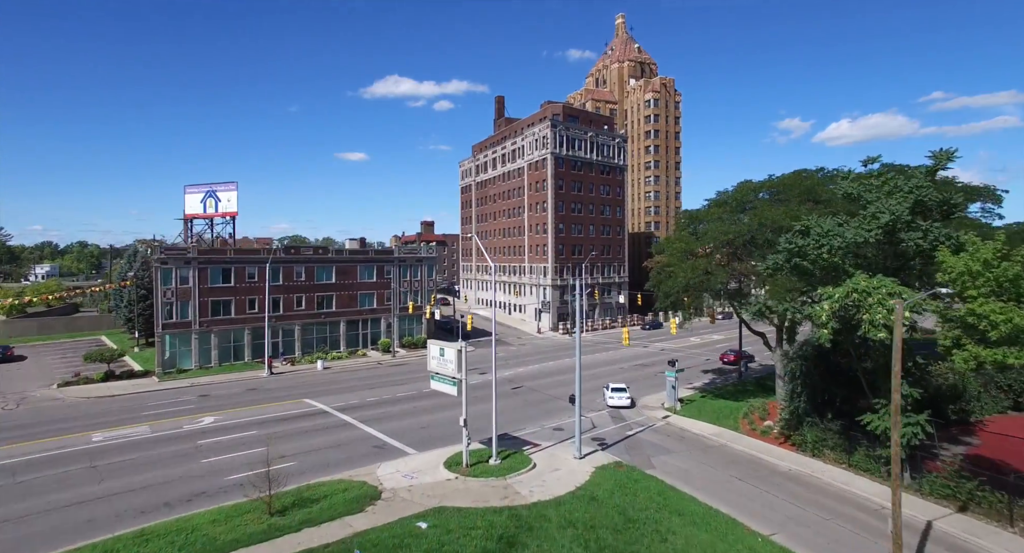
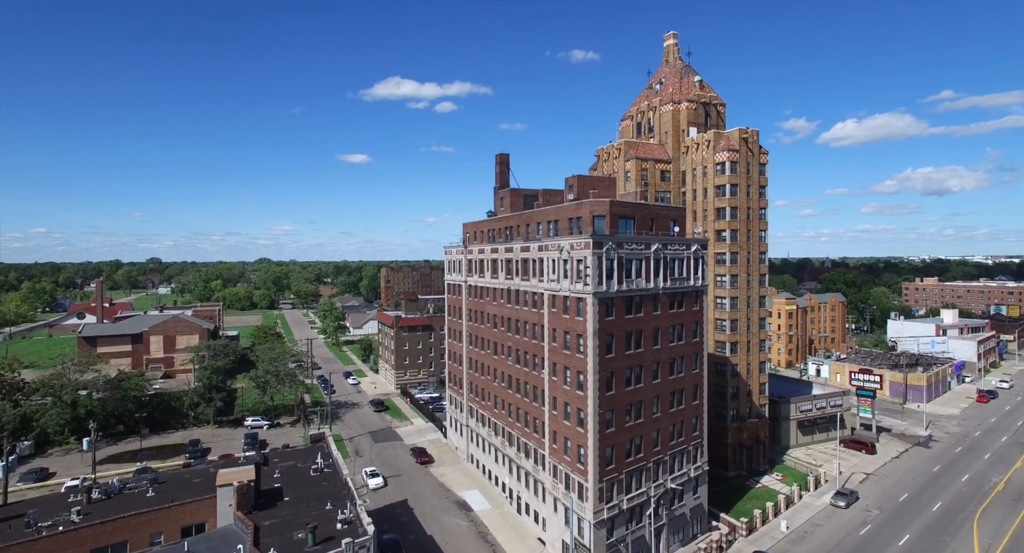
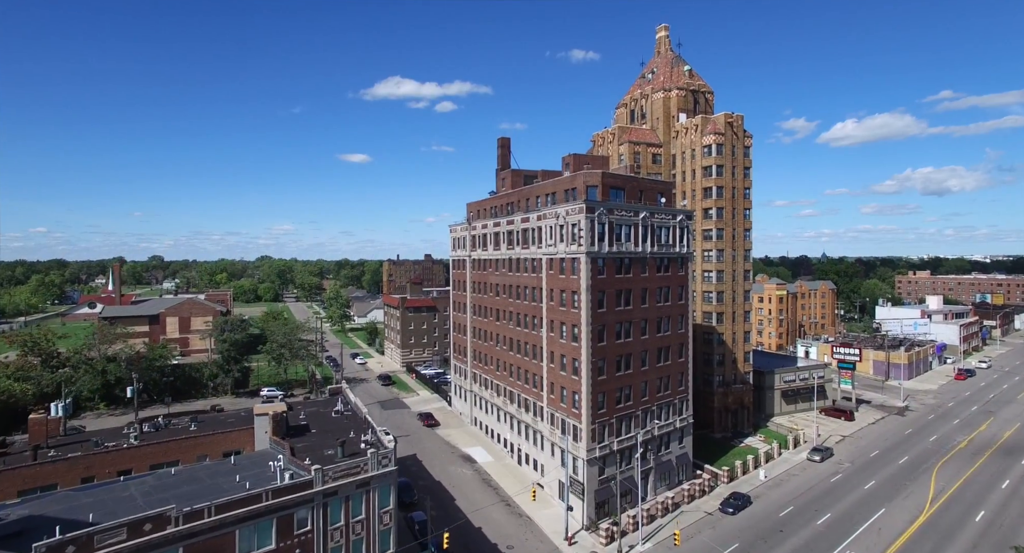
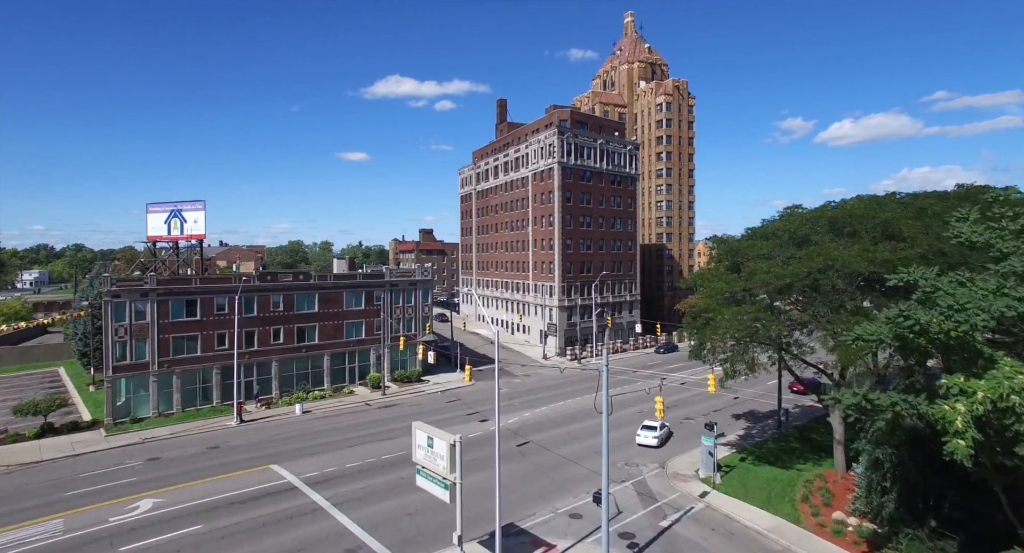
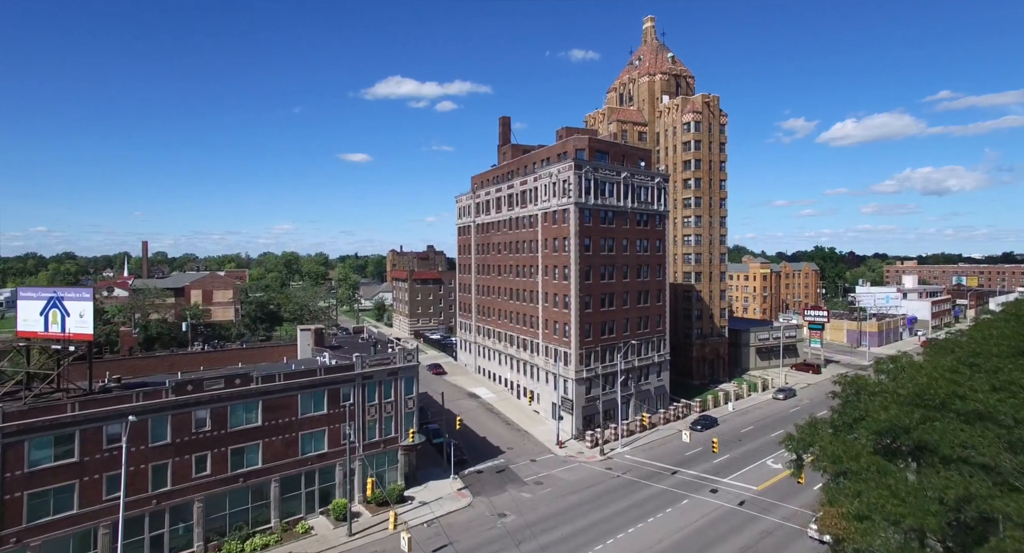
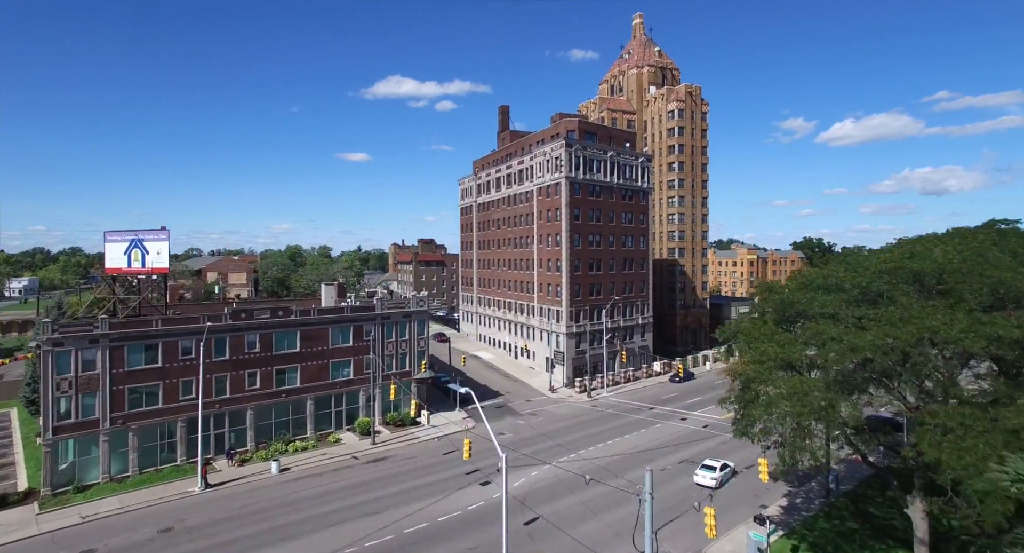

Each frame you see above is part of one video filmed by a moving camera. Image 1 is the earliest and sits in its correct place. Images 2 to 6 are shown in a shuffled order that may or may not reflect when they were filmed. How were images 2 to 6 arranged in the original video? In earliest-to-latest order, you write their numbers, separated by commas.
4, 6, 5, 3, 2
